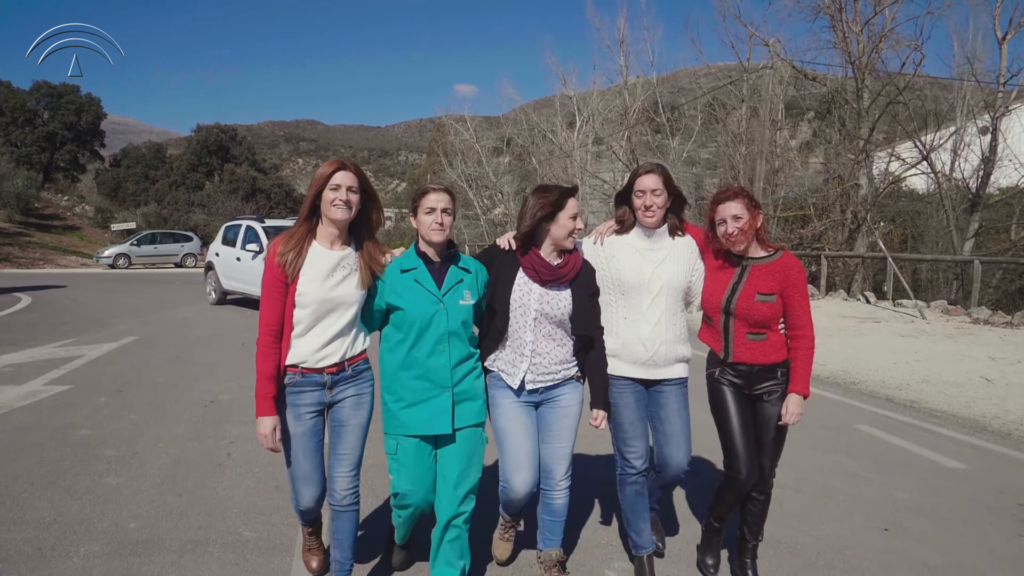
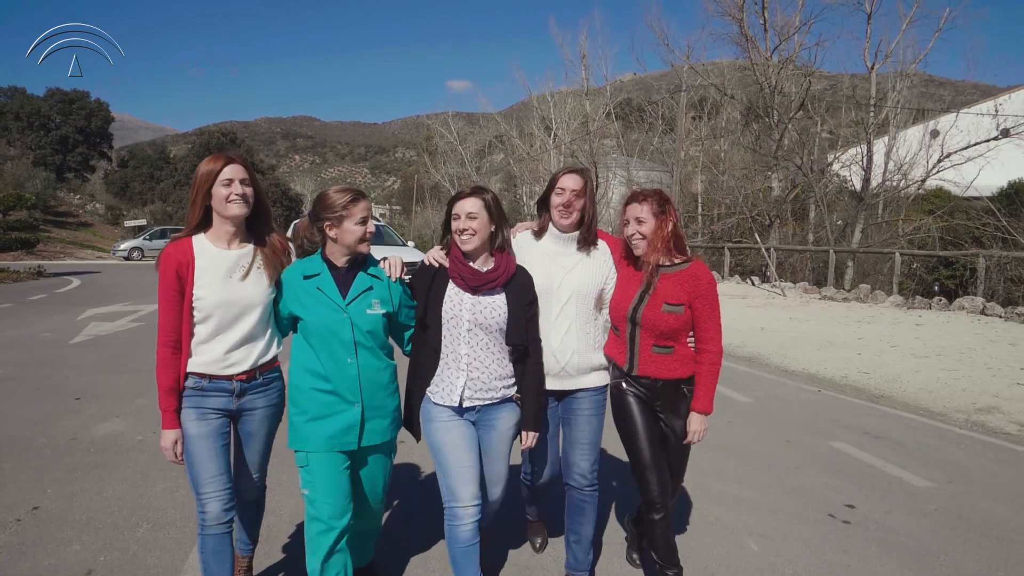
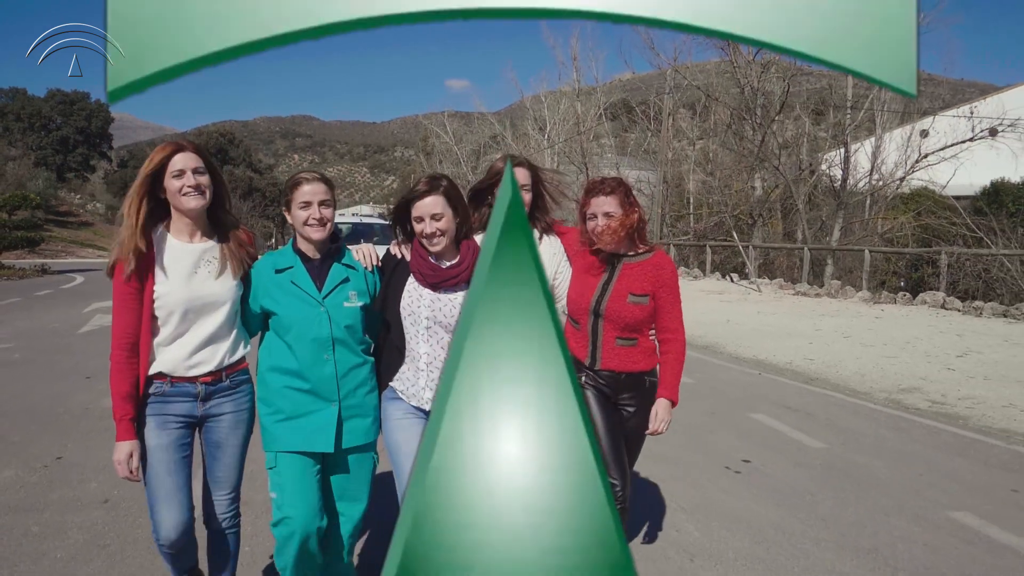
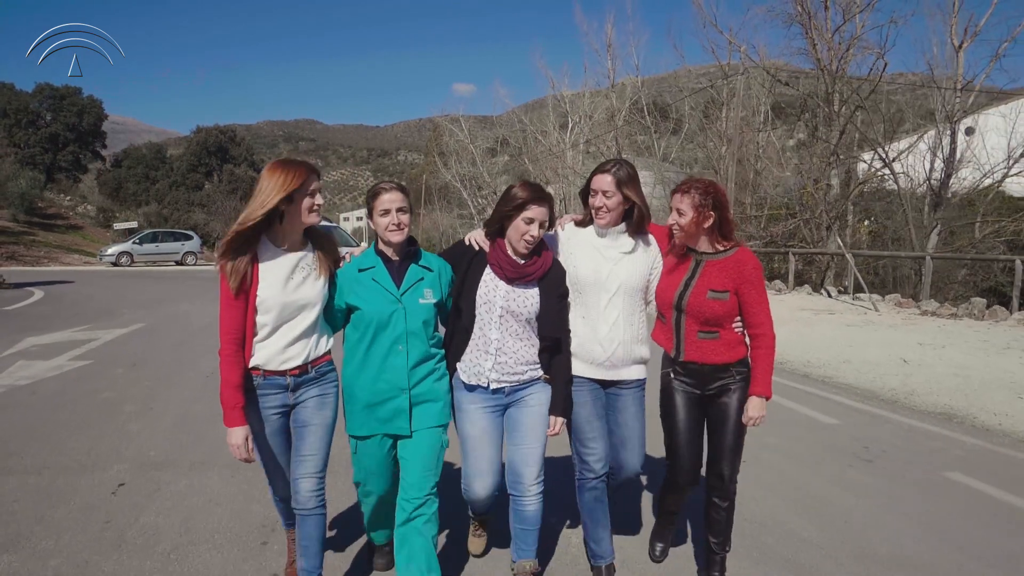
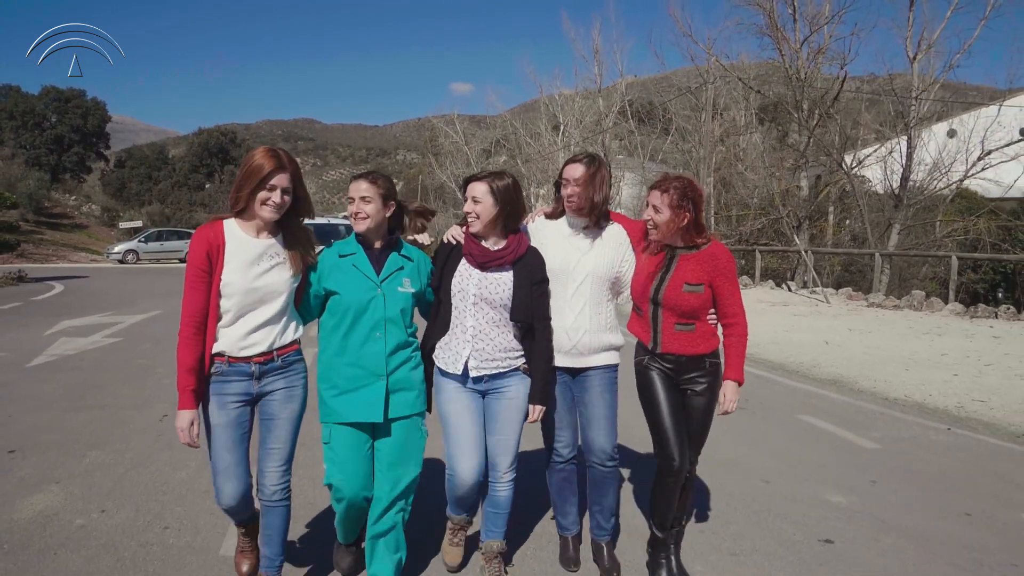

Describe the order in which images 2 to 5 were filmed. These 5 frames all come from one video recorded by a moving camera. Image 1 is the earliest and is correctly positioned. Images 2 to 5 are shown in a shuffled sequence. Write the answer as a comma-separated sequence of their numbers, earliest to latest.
4, 5, 2, 3
